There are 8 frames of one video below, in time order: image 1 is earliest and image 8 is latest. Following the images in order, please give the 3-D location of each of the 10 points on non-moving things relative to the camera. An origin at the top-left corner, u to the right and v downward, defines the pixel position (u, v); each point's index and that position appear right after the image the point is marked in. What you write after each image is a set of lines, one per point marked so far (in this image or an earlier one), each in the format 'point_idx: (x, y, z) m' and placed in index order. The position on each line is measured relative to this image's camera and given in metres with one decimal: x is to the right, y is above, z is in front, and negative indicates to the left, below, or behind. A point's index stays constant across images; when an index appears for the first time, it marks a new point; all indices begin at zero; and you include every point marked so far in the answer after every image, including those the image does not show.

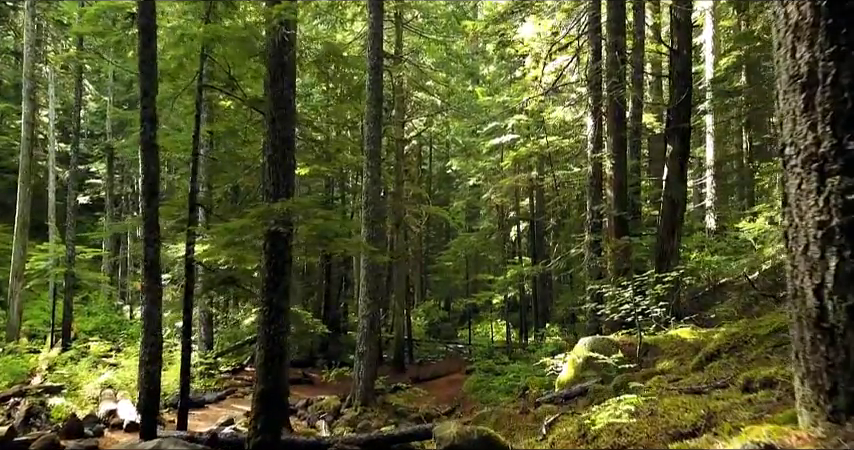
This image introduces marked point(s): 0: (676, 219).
0: (+5.1, +0.1, +12.3) m
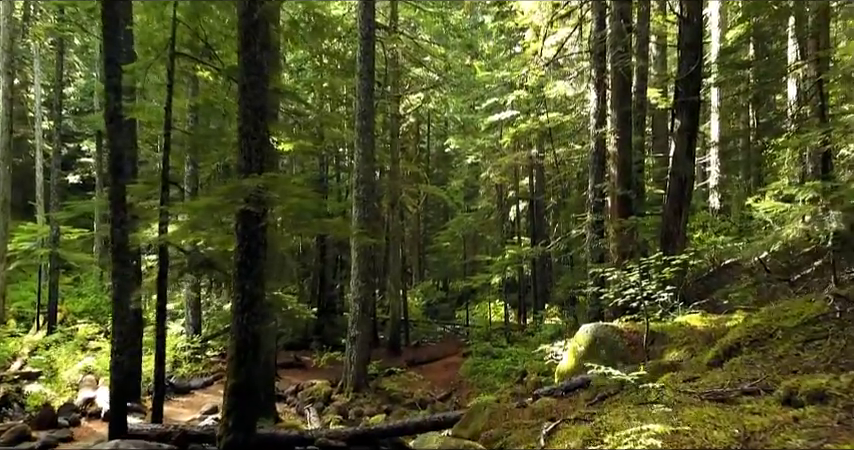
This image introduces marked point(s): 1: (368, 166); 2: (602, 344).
0: (+4.9, +0.5, +11.7) m
1: (-1.4, +1.4, +14.3) m
2: (+2.2, -1.5, +7.8) m
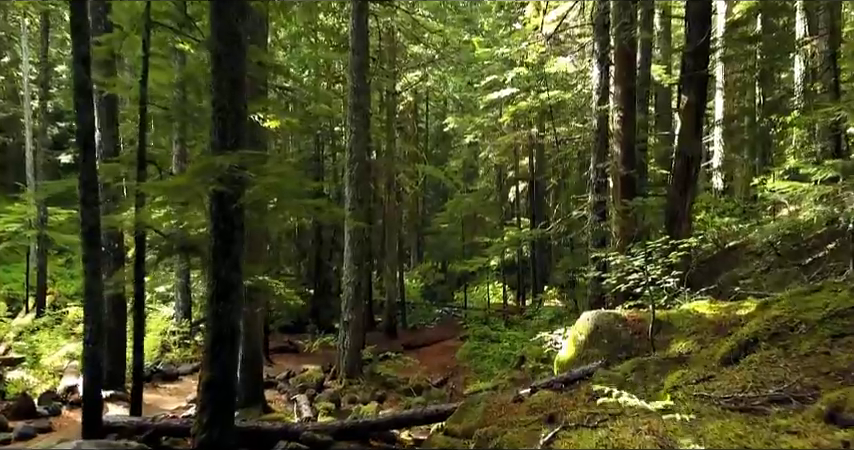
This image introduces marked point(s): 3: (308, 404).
0: (+4.8, +0.9, +11.2) m
1: (-1.5, +1.8, +13.7) m
2: (+2.1, -1.3, +7.4) m
3: (-2.2, -3.4, +11.5) m
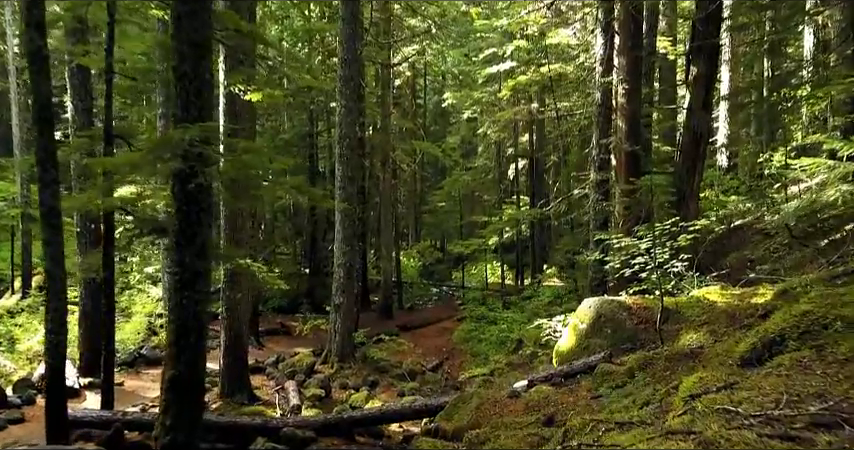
0: (+4.7, +1.2, +10.5) m
1: (-1.6, +2.3, +13.1) m
2: (+2.0, -1.1, +6.9) m
3: (-2.4, -3.0, +11.0) m
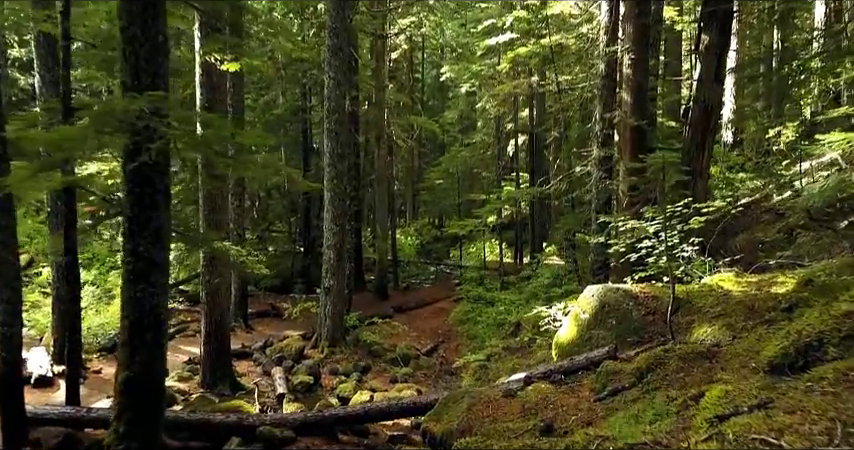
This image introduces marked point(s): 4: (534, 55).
0: (+4.6, +1.6, +9.9) m
1: (-1.7, +2.7, +12.4) m
2: (+1.9, -0.9, +6.3) m
3: (-2.5, -2.7, +10.5) m
4: (+3.1, +5.0, +17.8) m
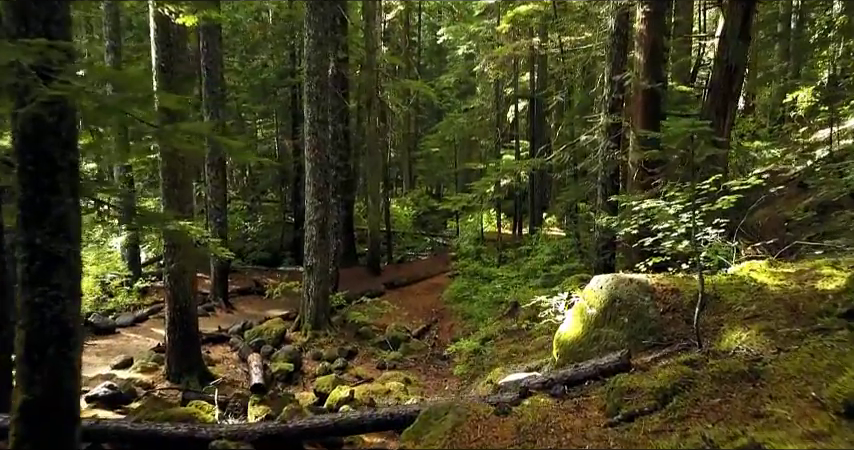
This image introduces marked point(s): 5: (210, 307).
0: (+4.4, +1.9, +8.8) m
1: (-1.9, +3.2, +11.2) m
2: (+1.7, -0.7, +5.4) m
3: (-2.7, -2.3, +9.7) m
4: (+2.9, +5.8, +16.6) m
5: (-4.7, -1.8, +13.2) m
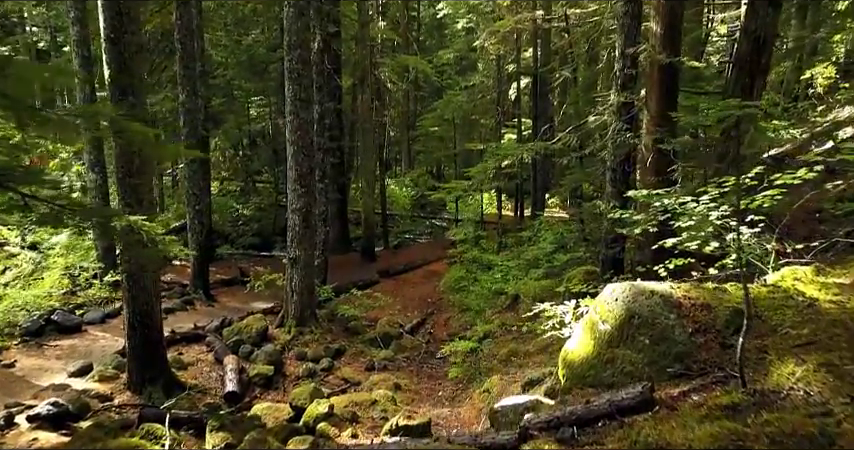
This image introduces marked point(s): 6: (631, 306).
0: (+4.3, +2.0, +7.8) m
1: (-2.0, +3.4, +10.2) m
2: (+1.6, -0.7, +4.5) m
3: (-2.8, -2.1, +8.8) m
4: (+2.8, +6.1, +15.4) m
5: (-4.8, -1.5, +12.3) m
6: (+1.6, -0.6, +4.6) m
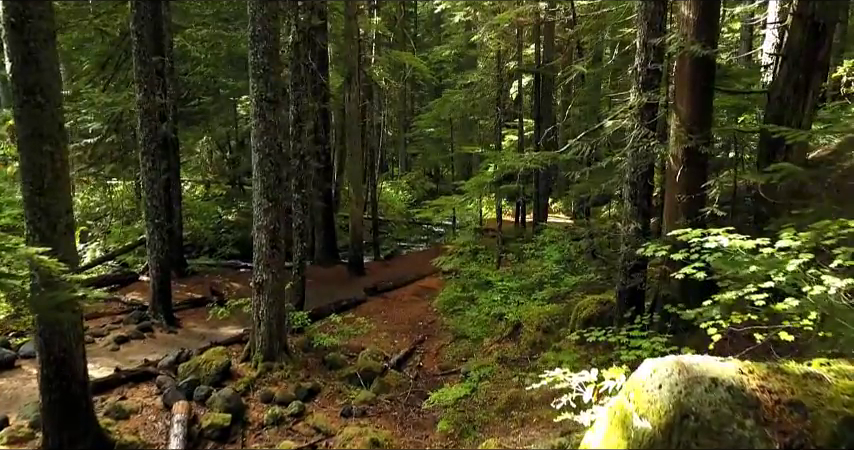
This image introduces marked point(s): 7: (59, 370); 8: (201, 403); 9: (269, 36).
0: (+4.1, +1.7, +6.4) m
1: (-2.2, +3.1, +8.8) m
2: (+1.4, -1.1, +3.1) m
3: (-3.0, -2.4, +7.4) m
4: (+2.6, +5.9, +14.0) m
5: (-5.0, -1.8, +10.9) m
6: (+1.4, -0.9, +3.2) m
7: (-3.8, -1.5, +6.2) m
8: (-3.1, -2.4, +8.3) m
9: (-2.3, +2.7, +9.0) m
